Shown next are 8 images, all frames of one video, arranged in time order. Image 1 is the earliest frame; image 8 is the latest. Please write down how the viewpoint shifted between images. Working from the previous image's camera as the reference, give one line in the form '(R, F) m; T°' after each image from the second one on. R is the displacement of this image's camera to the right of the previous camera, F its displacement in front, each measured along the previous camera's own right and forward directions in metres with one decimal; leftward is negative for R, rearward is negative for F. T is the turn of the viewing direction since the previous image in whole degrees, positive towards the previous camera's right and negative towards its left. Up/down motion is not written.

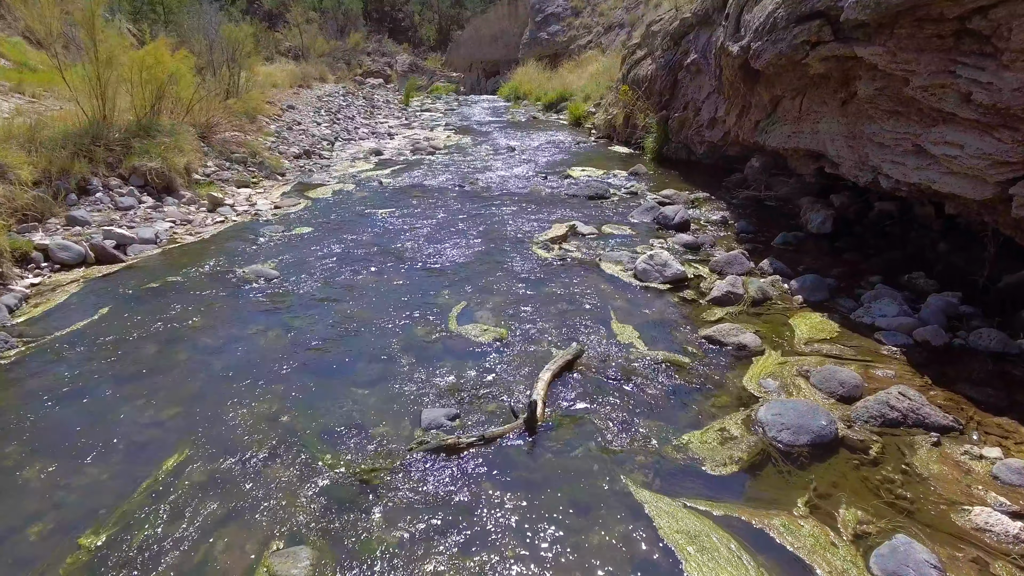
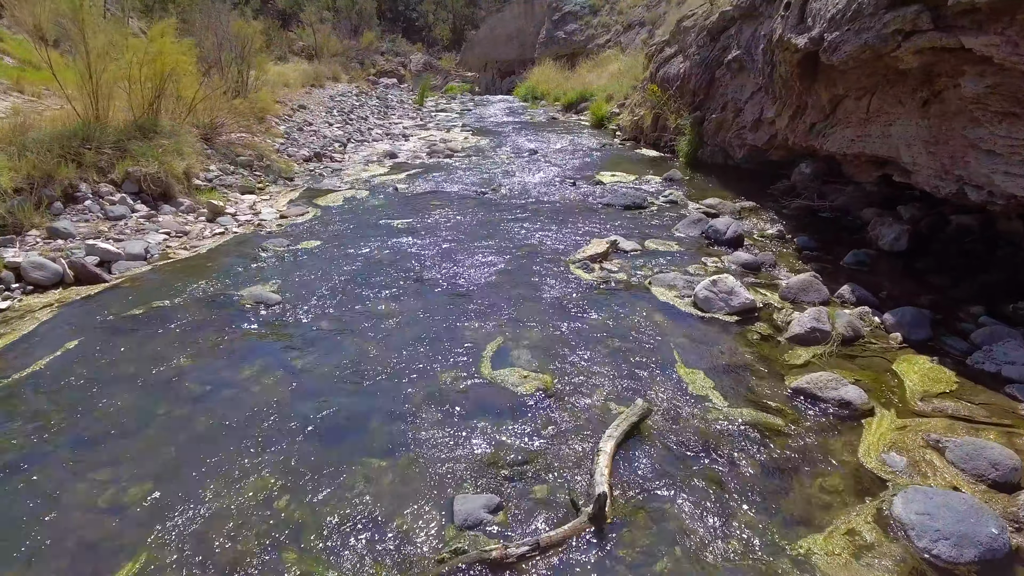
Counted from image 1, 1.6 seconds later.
(-0.2, +0.8) m; -1°
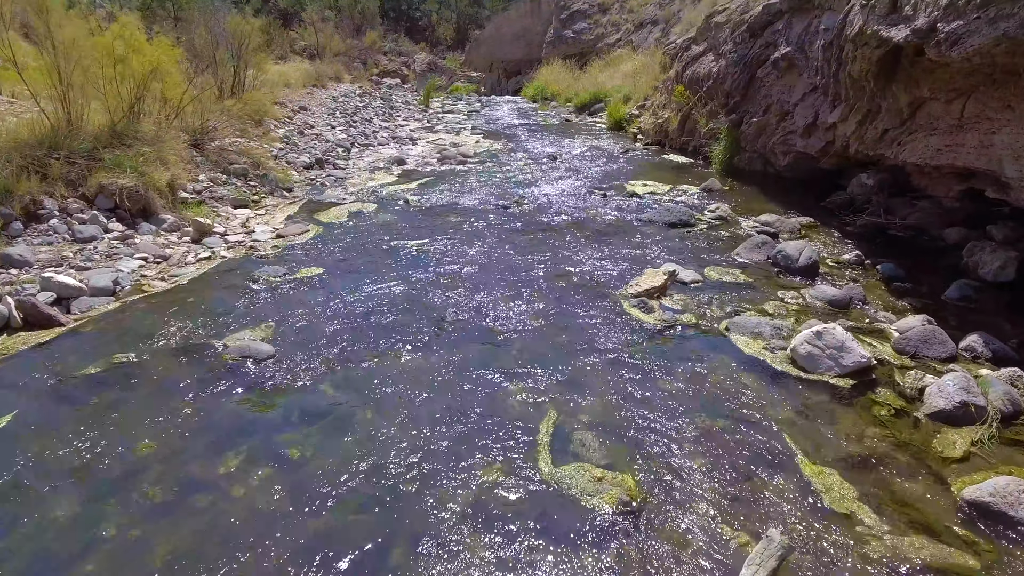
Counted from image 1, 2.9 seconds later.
(-0.3, +1.0) m; 0°
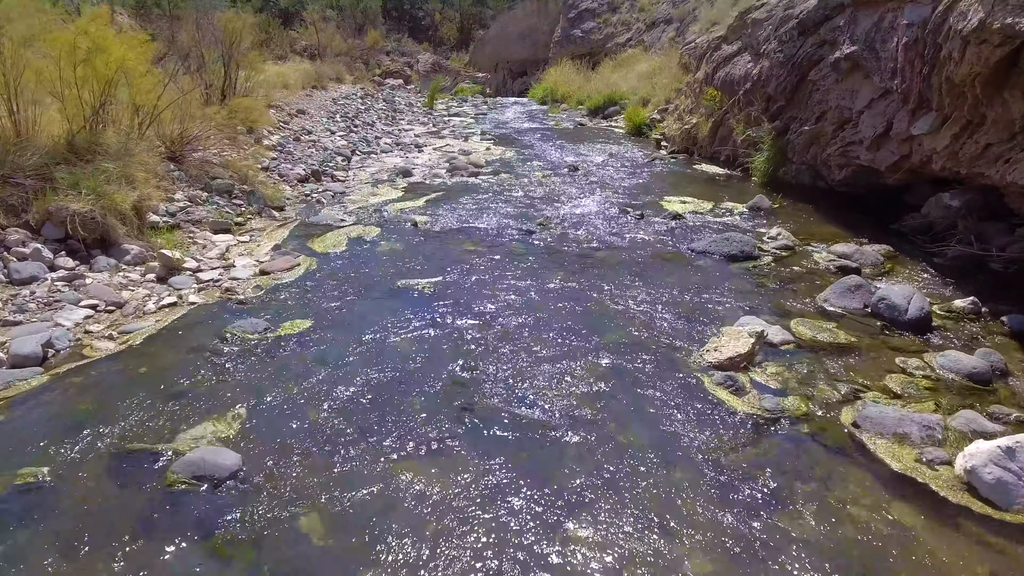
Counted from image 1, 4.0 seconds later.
(-0.2, +1.1) m; 0°
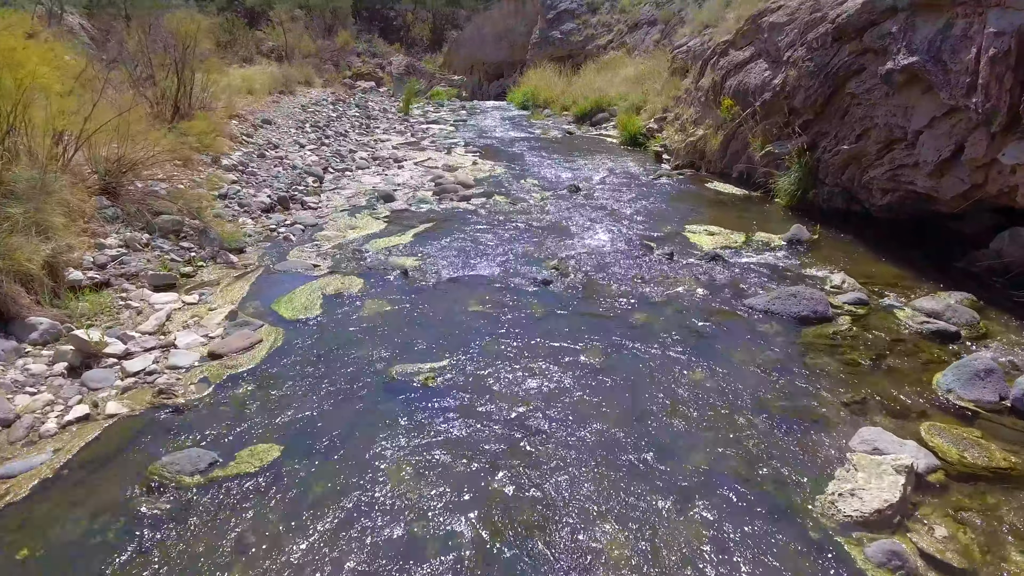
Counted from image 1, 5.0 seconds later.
(-0.3, +1.2) m; +2°
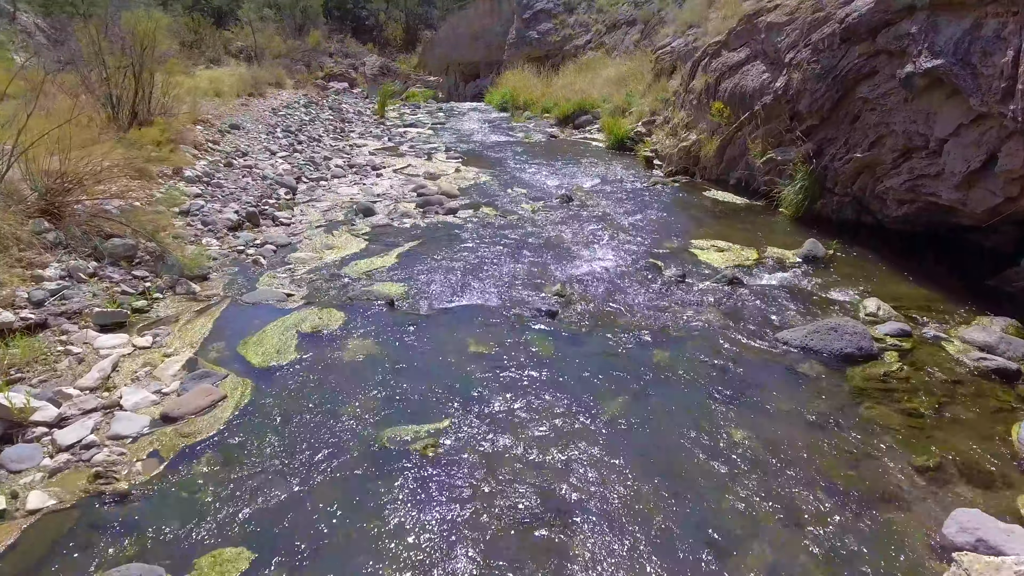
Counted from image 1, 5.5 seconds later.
(-0.2, +0.6) m; +2°
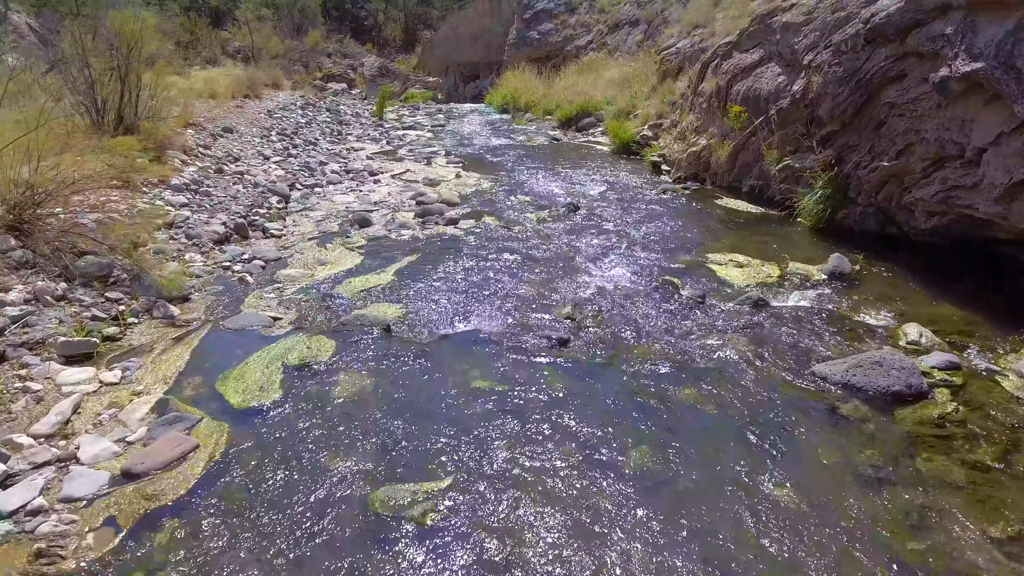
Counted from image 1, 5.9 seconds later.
(-0.1, +0.4) m; 0°
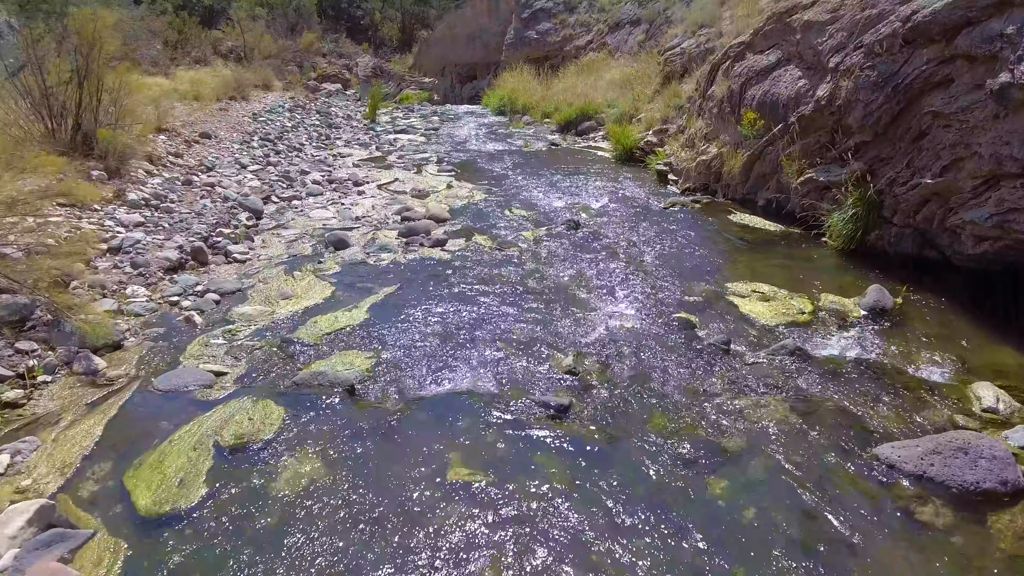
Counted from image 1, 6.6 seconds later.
(+0.1, +0.8) m; 0°
